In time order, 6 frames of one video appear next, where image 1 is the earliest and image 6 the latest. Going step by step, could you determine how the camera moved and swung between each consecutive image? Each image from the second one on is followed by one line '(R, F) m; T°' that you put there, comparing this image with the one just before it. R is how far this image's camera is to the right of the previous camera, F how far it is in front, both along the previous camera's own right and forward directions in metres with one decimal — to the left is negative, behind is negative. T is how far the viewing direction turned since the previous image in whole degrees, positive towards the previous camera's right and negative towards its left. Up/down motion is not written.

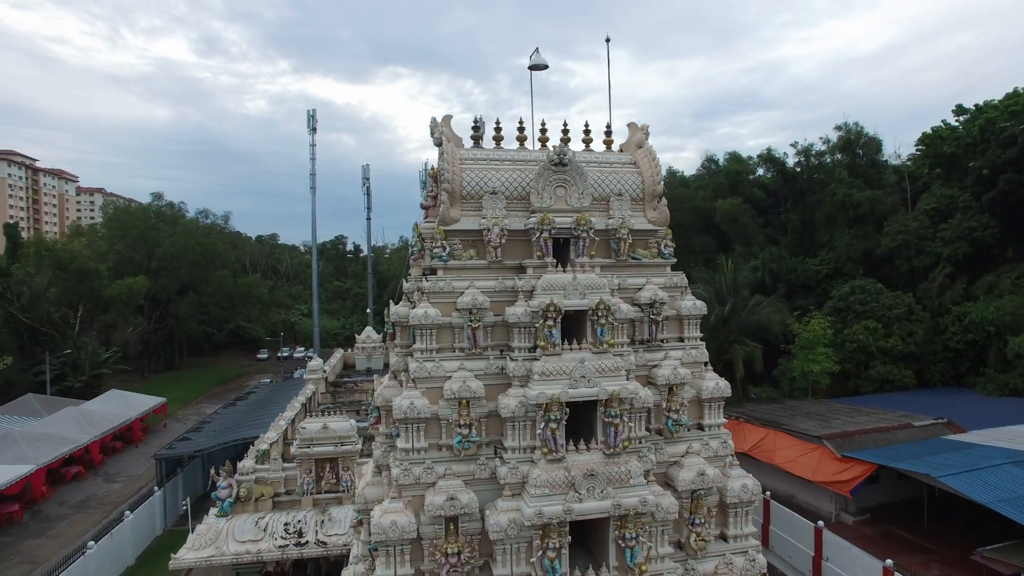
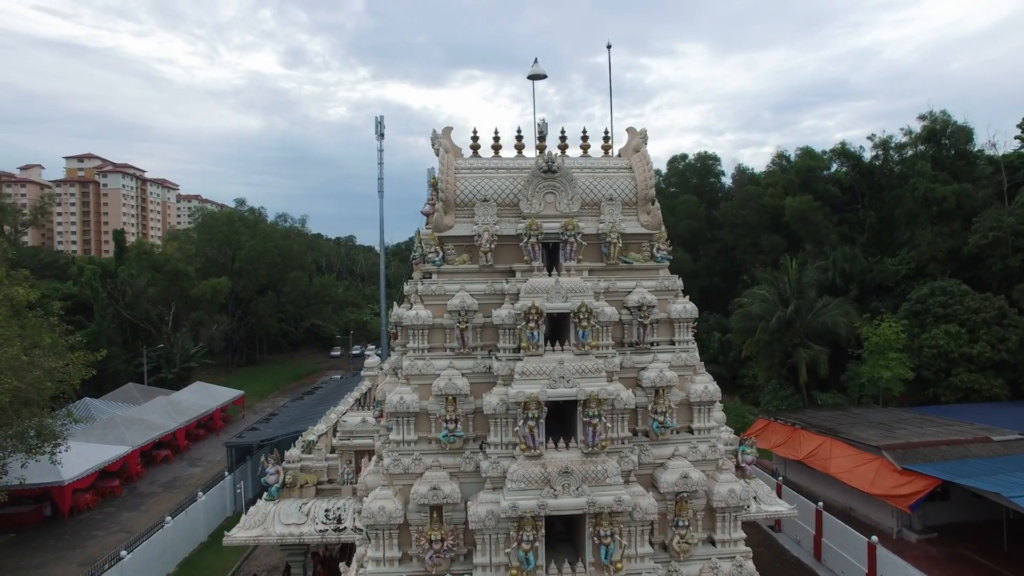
(+0.9, -0.2) m; -7°
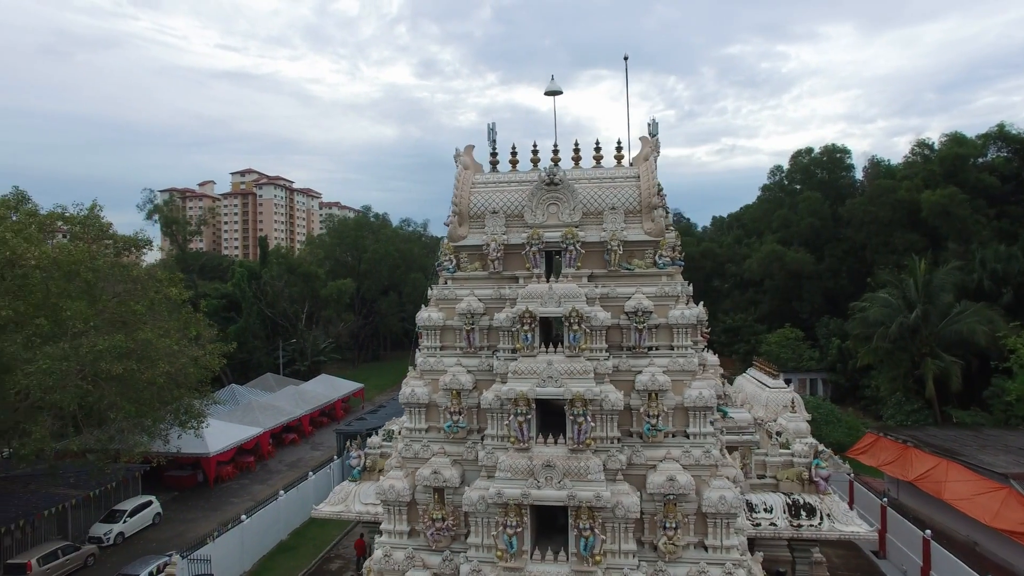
(+1.4, -0.4) m; -12°
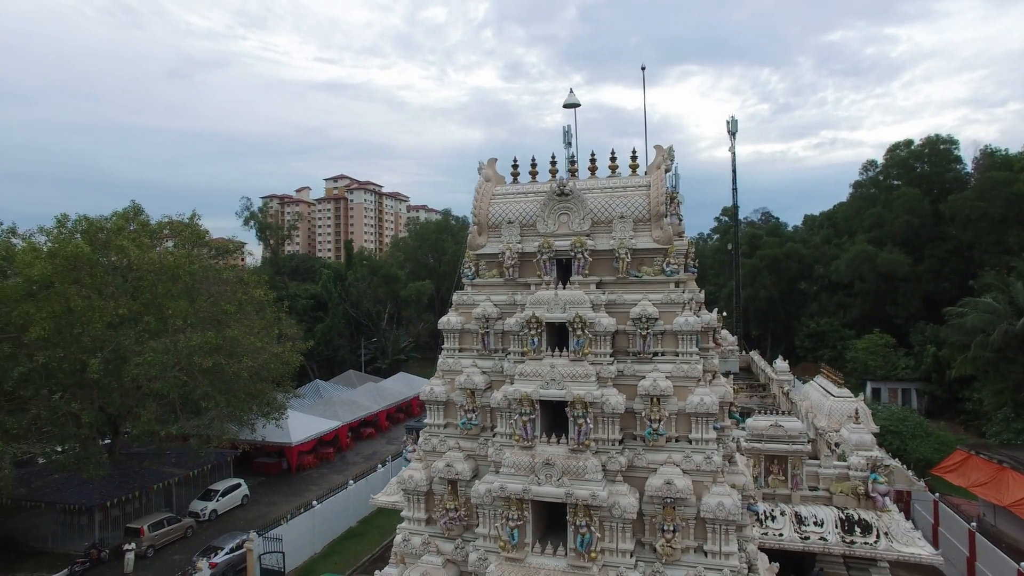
(+0.9, -0.3) m; -8°
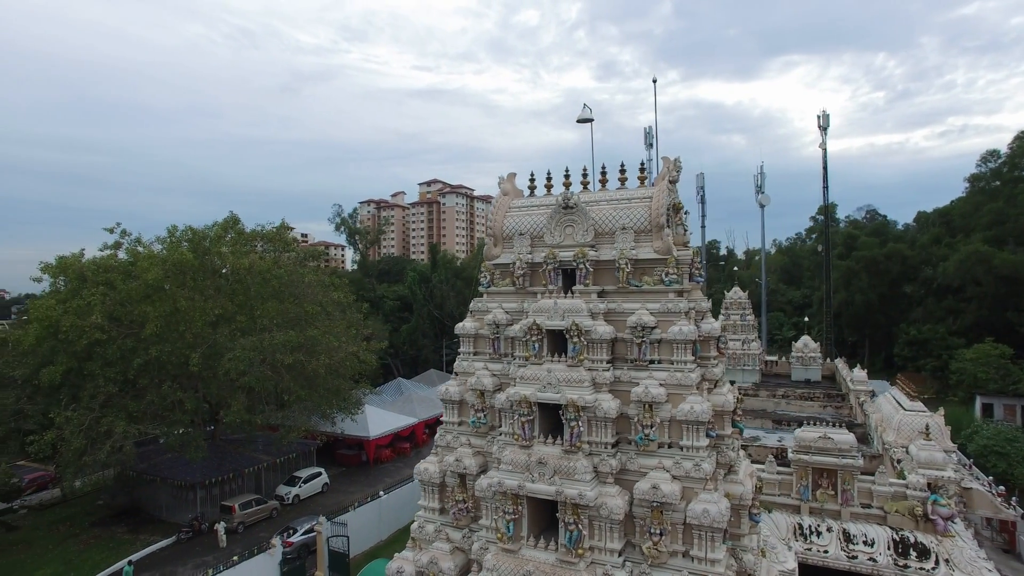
(+1.1, -0.4) m; -9°
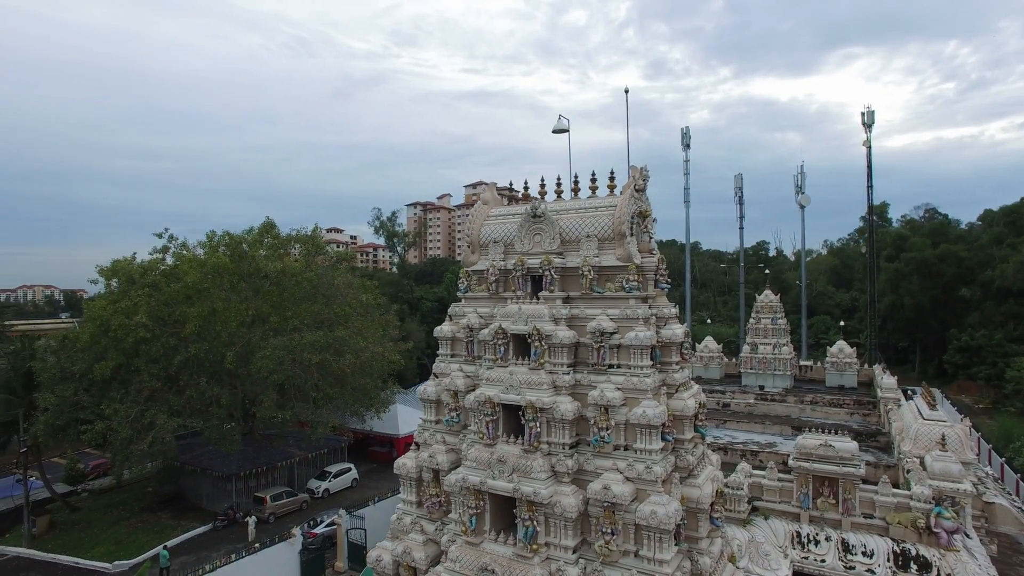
(+1.1, -0.3) m; -5°
